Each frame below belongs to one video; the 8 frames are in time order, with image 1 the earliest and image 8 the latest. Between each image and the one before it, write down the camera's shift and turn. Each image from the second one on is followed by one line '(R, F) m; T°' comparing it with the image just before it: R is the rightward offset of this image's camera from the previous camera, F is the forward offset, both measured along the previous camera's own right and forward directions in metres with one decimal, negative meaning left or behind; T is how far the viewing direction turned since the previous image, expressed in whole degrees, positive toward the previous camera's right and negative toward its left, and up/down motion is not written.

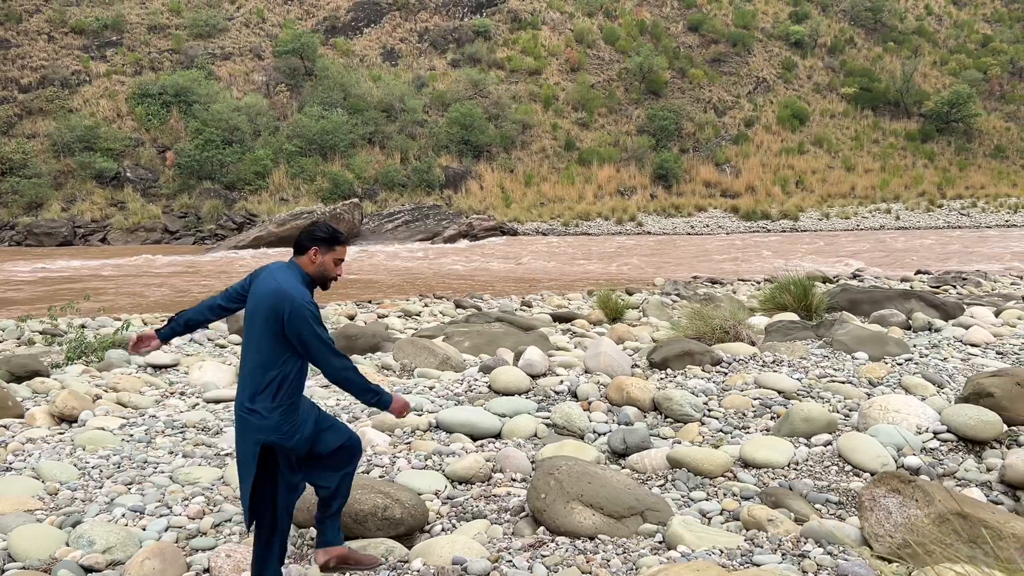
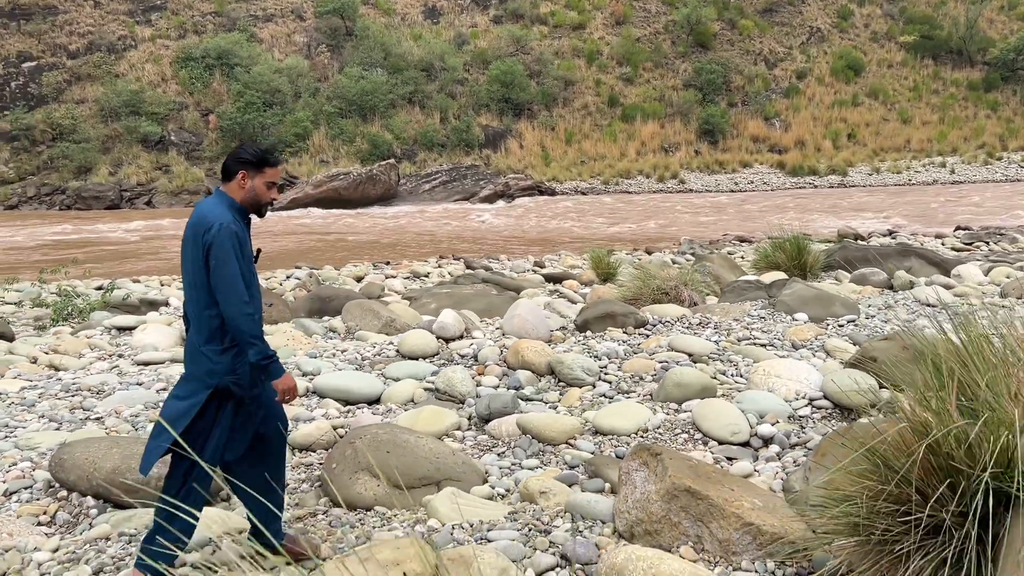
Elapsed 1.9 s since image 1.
(+0.8, +0.1) m; -3°
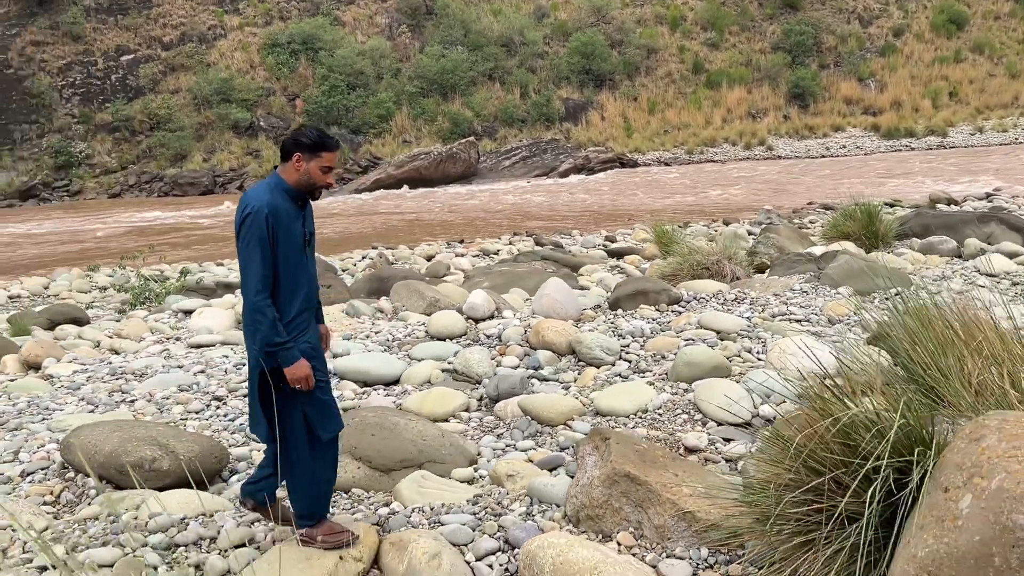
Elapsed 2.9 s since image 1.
(+0.3, 0.0) m; -6°
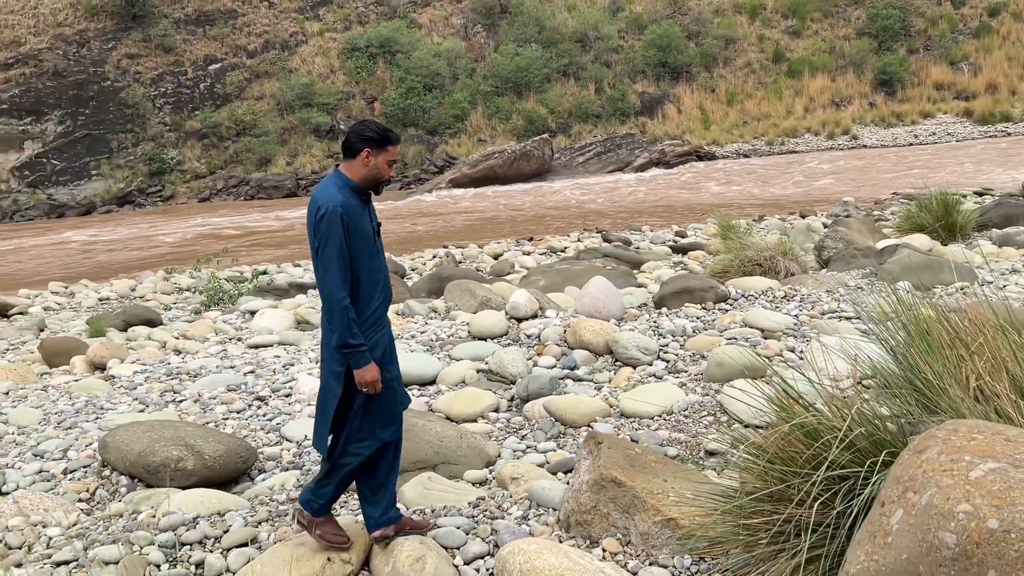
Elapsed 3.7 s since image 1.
(+0.2, 0.0) m; -5°
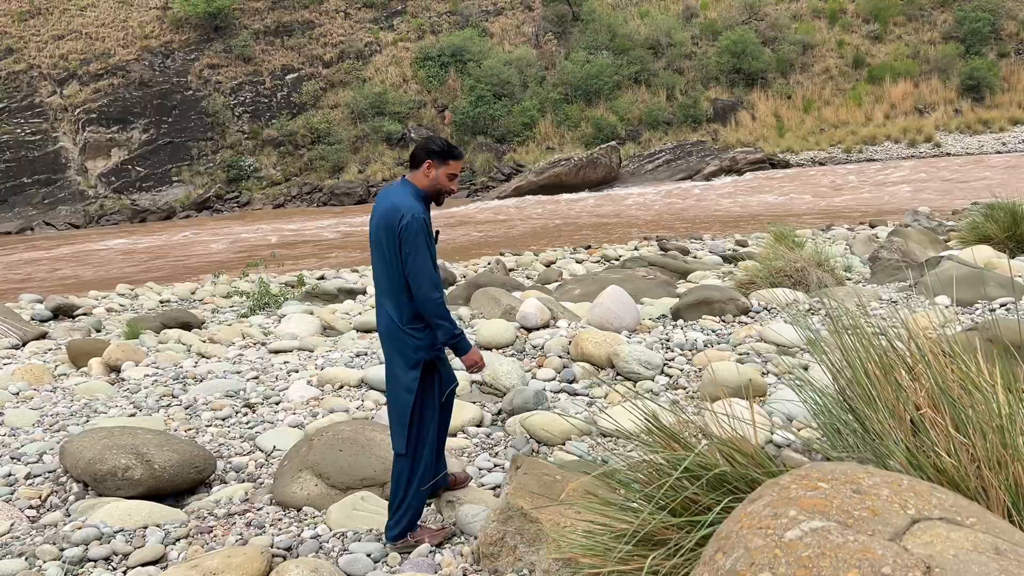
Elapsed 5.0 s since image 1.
(+0.3, +0.2) m; -5°
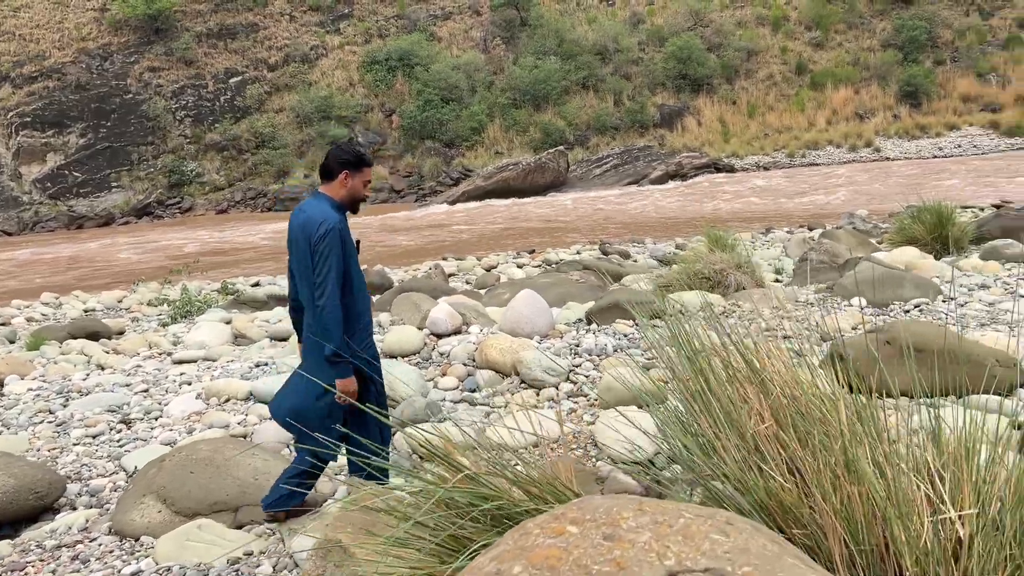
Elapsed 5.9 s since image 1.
(+0.2, +0.2) m; +3°
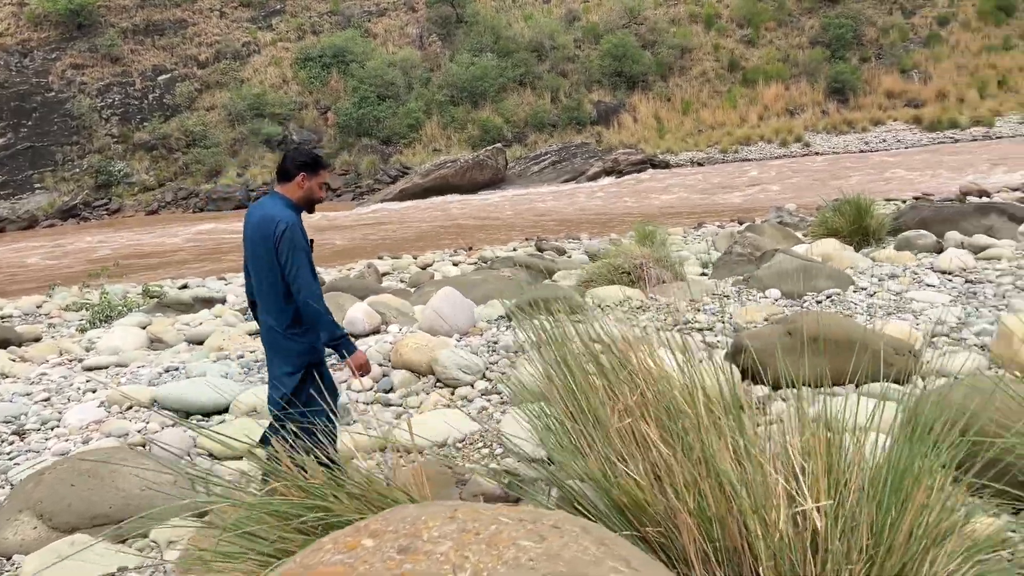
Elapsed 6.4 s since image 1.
(+0.1, 0.0) m; +4°
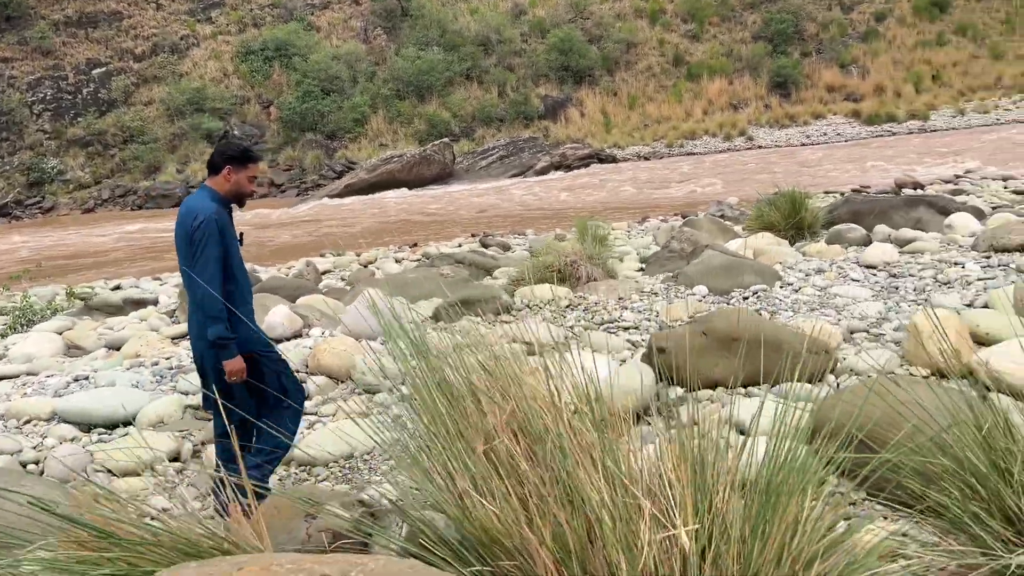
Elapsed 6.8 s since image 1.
(+0.1, +0.1) m; +3°
